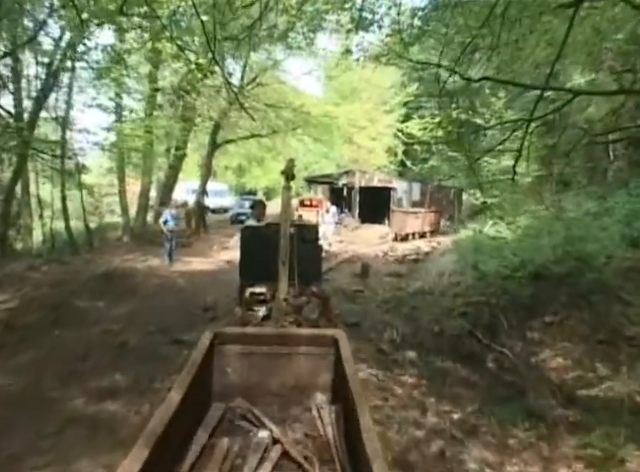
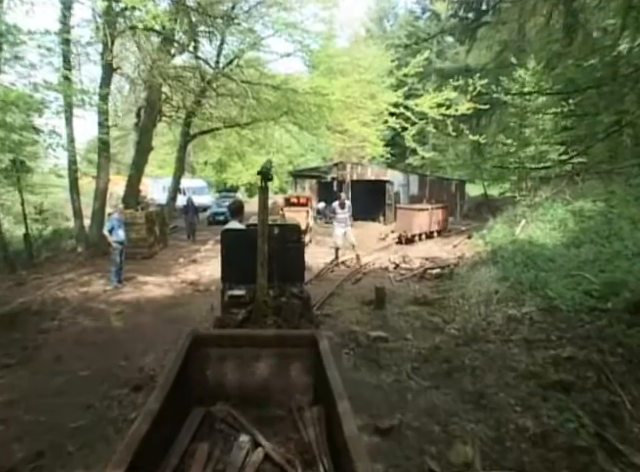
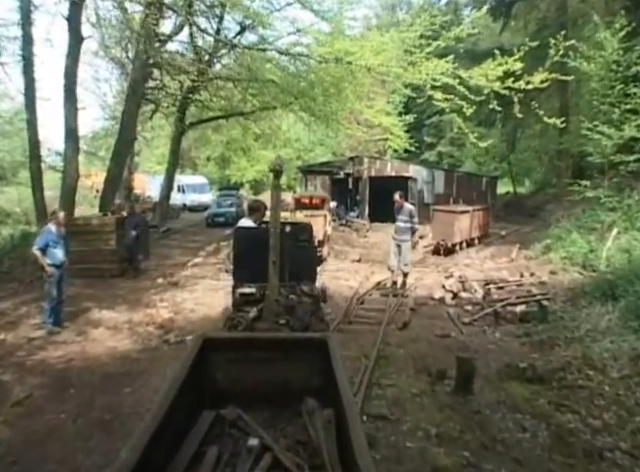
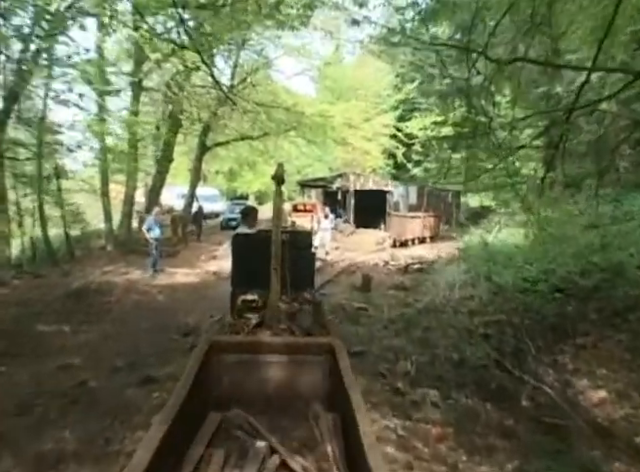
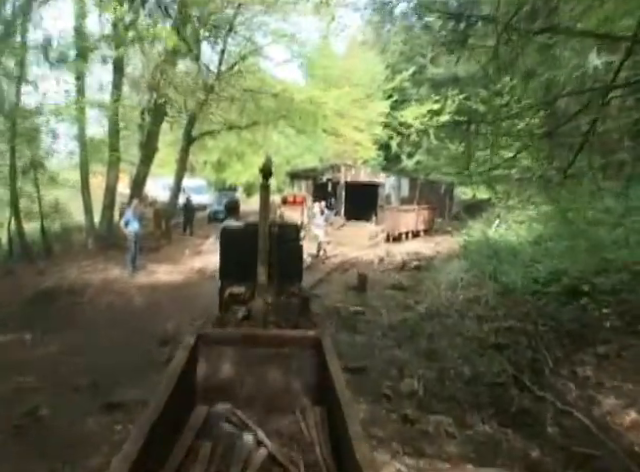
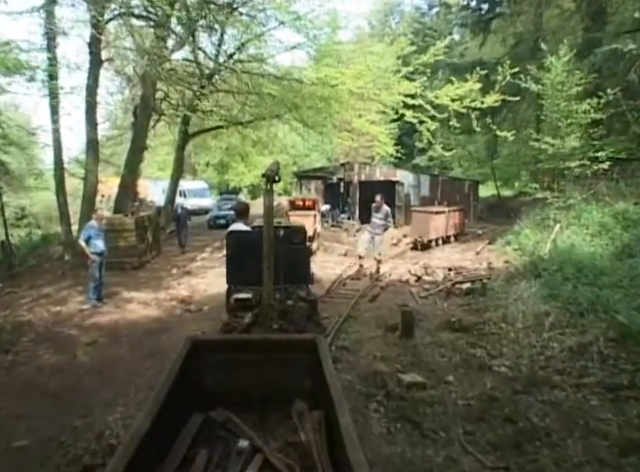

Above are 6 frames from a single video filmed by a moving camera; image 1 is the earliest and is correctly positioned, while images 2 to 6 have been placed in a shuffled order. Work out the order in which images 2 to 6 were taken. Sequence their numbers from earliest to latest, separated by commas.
4, 5, 2, 6, 3
